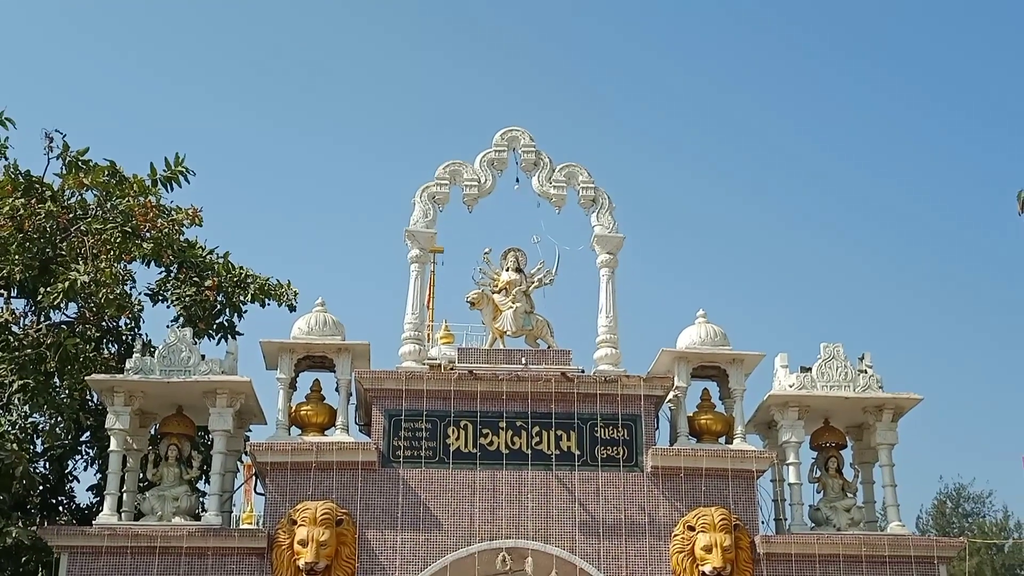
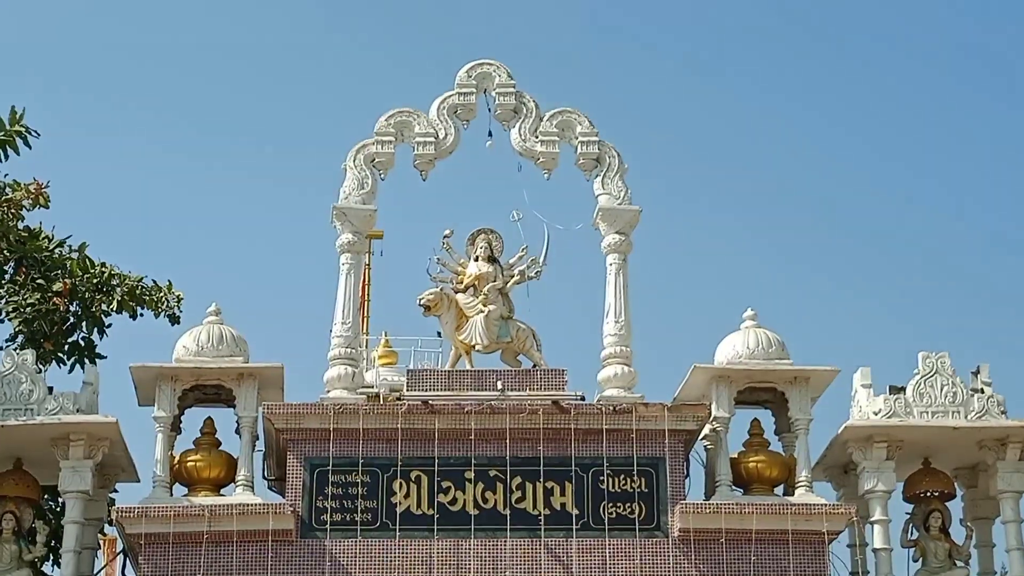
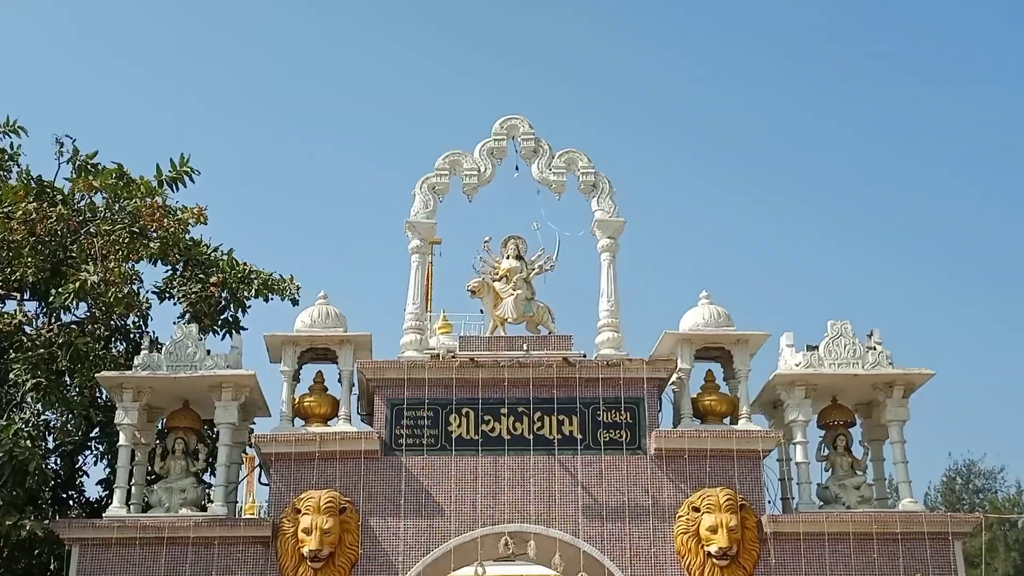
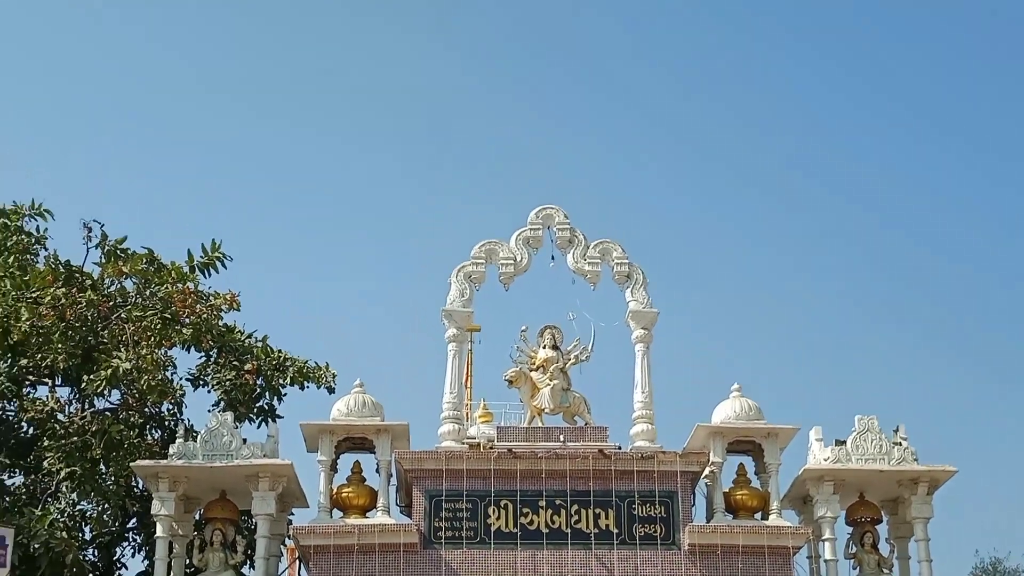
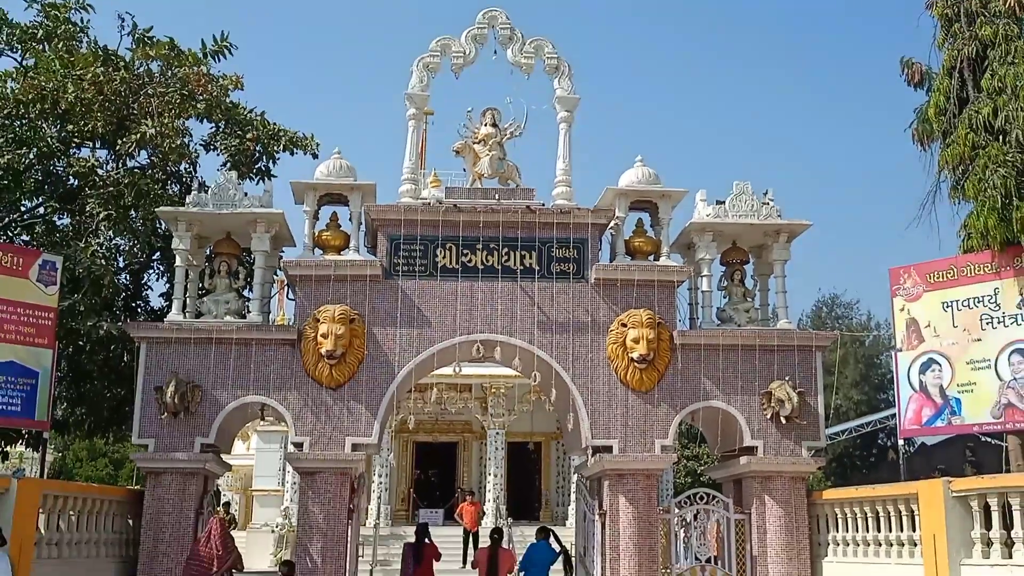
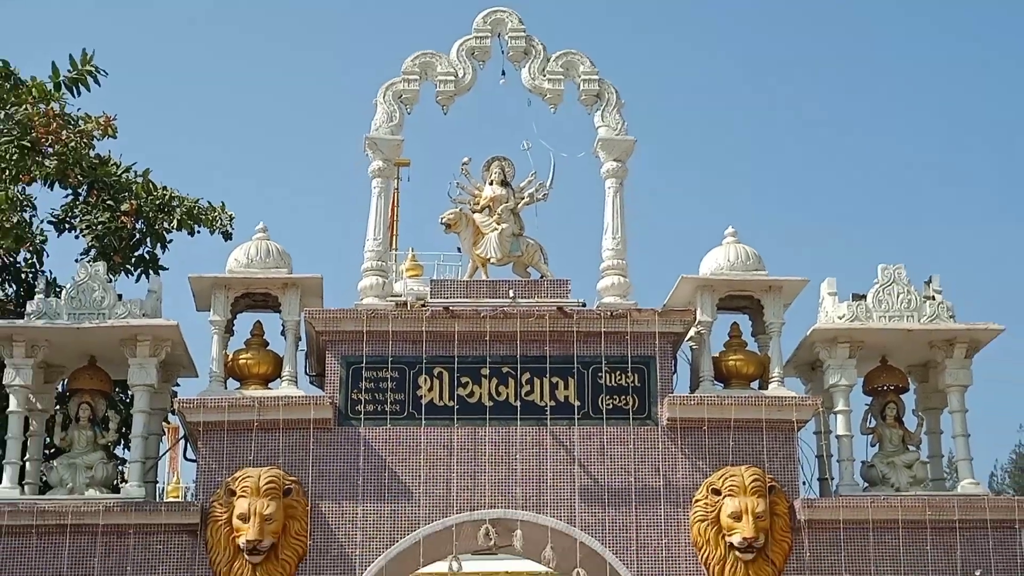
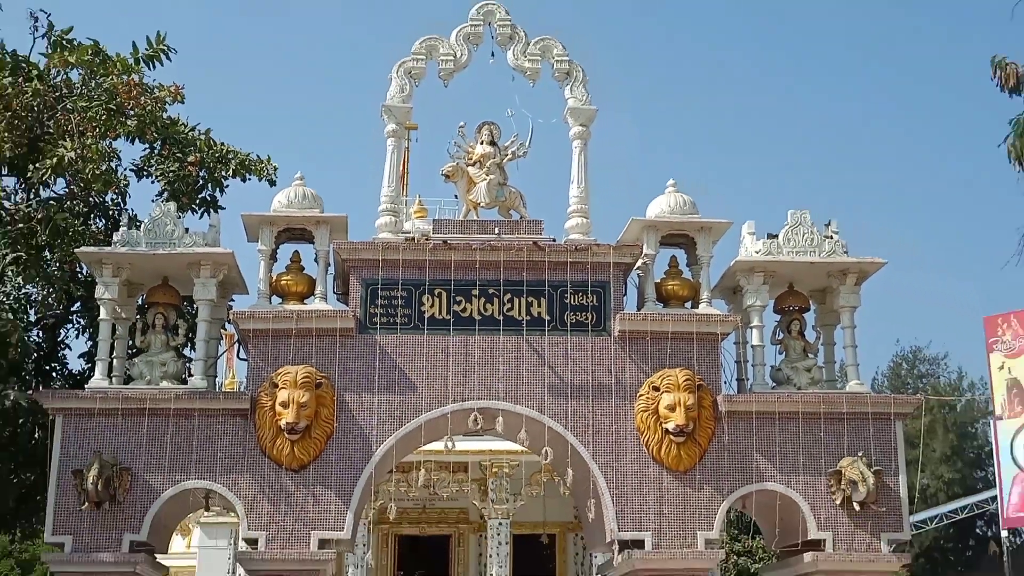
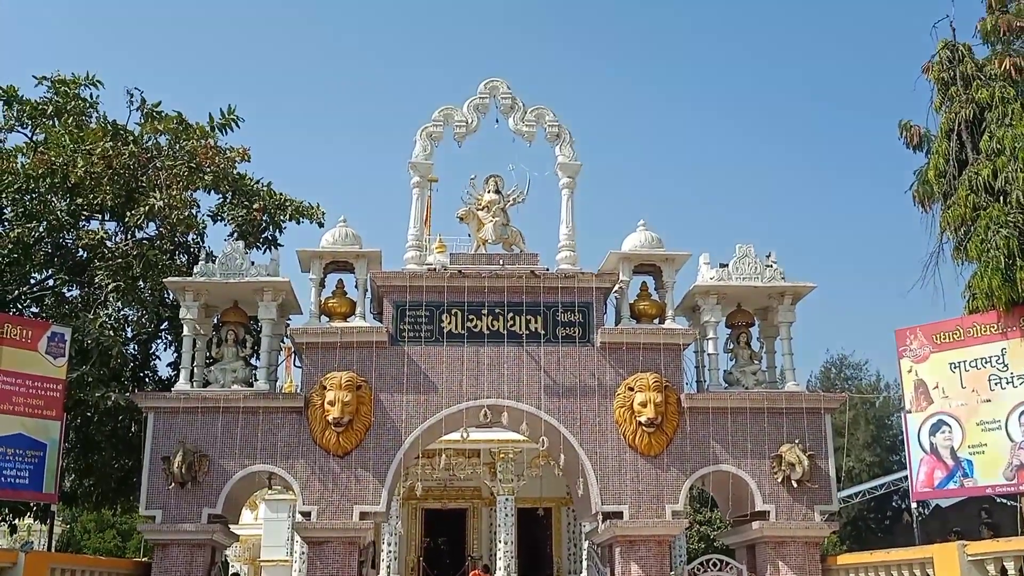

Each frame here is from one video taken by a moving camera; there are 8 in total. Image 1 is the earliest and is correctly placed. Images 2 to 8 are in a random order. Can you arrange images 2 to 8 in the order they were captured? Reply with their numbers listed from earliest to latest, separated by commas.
4, 3, 2, 6, 7, 5, 8
